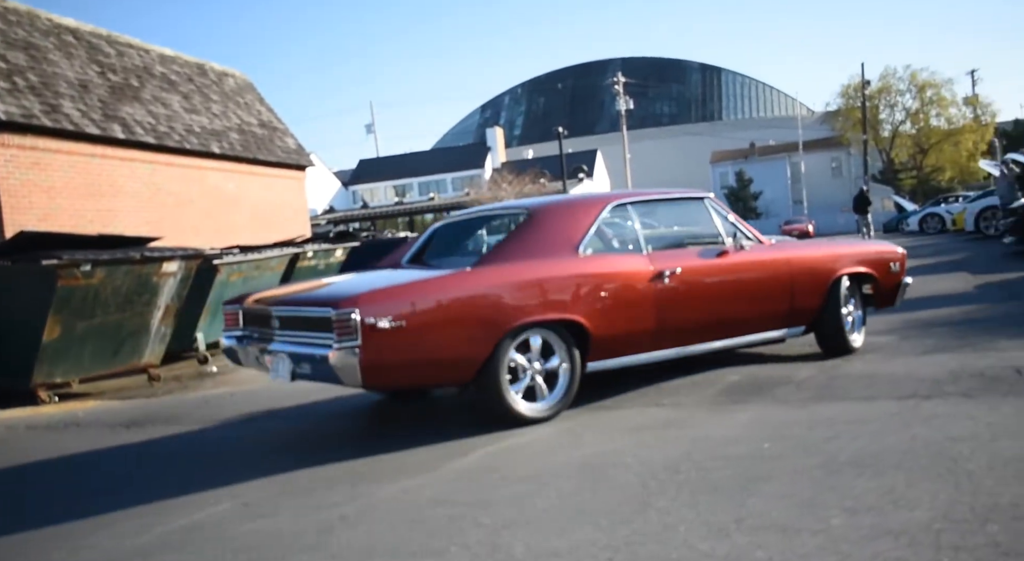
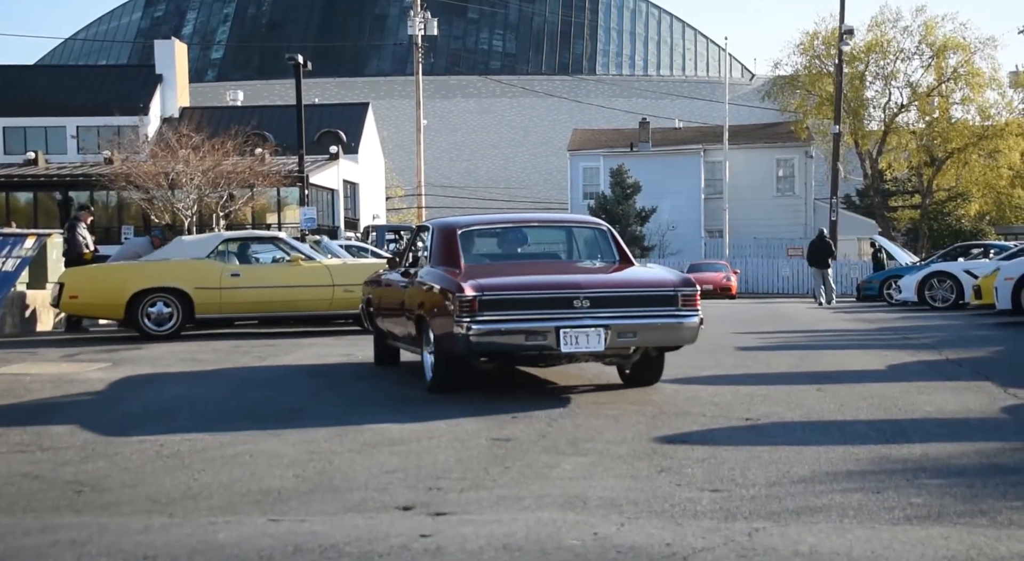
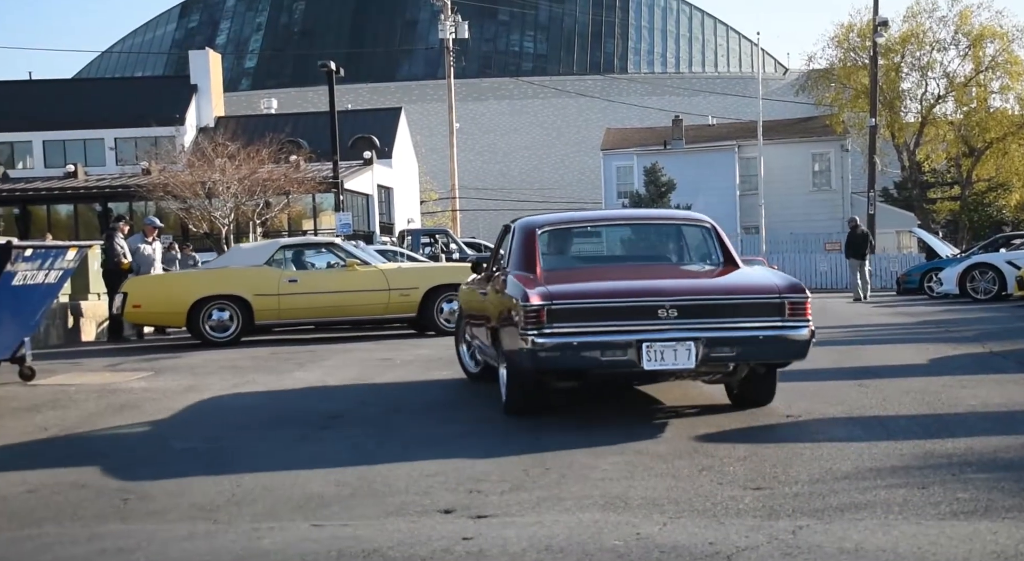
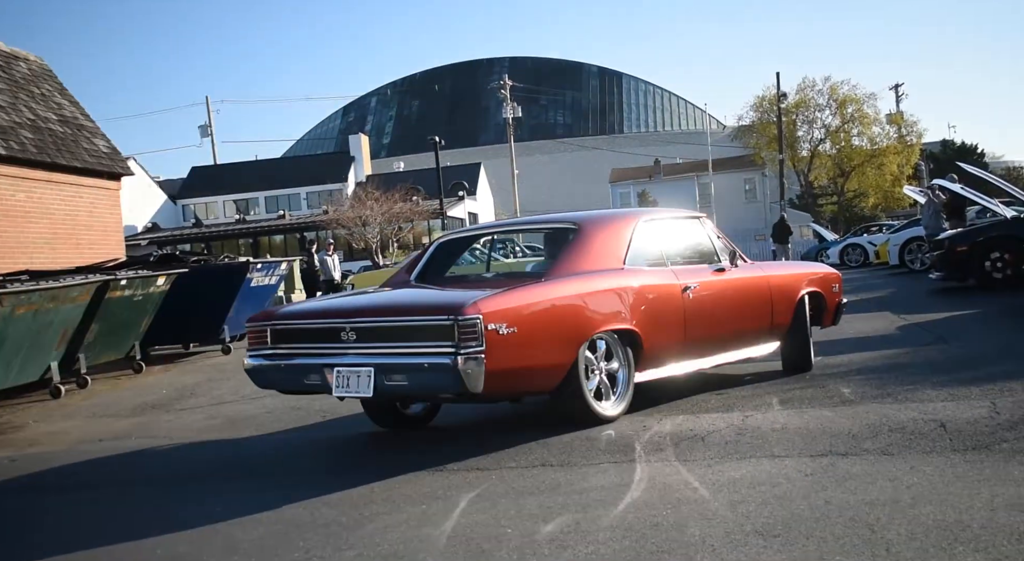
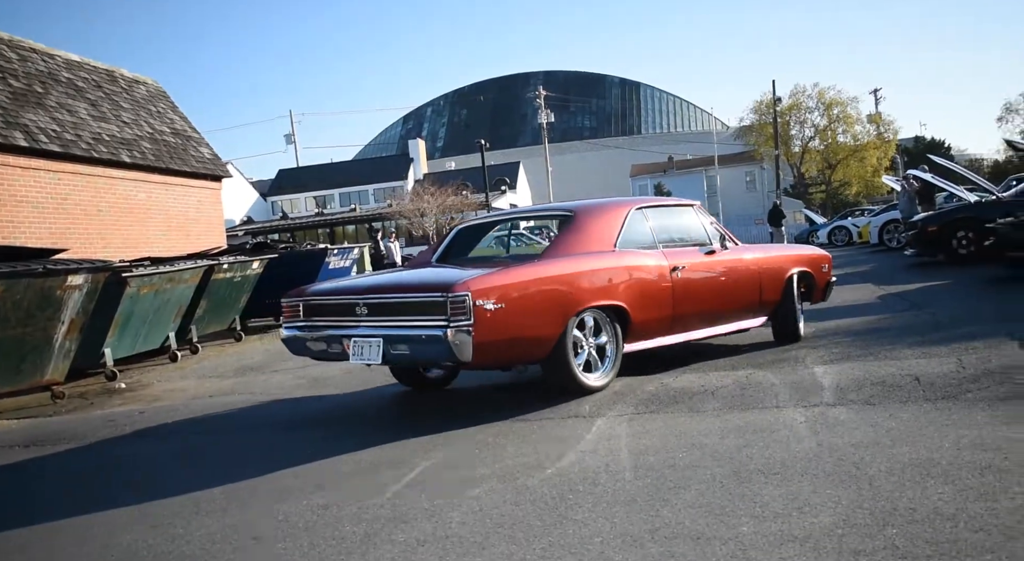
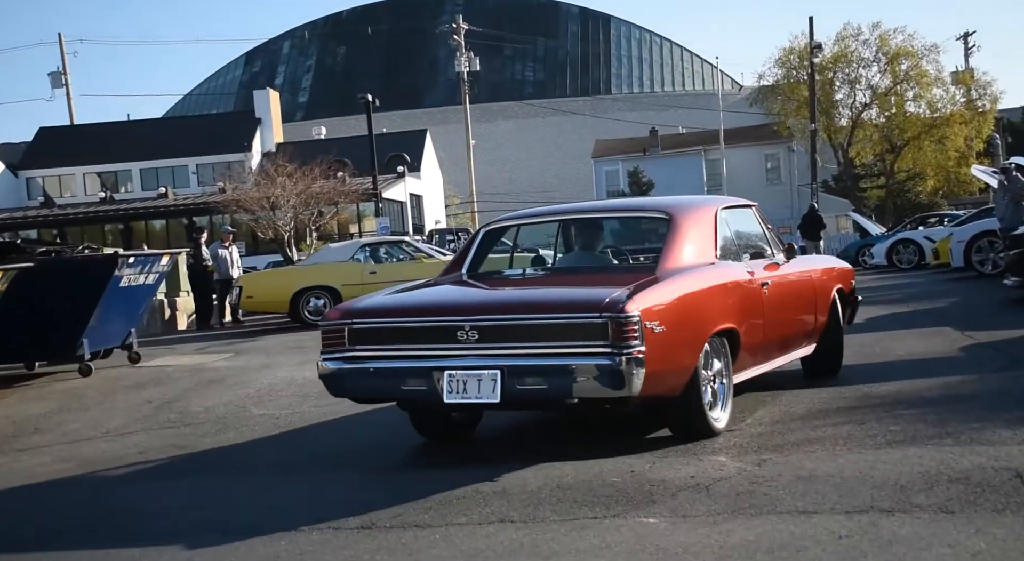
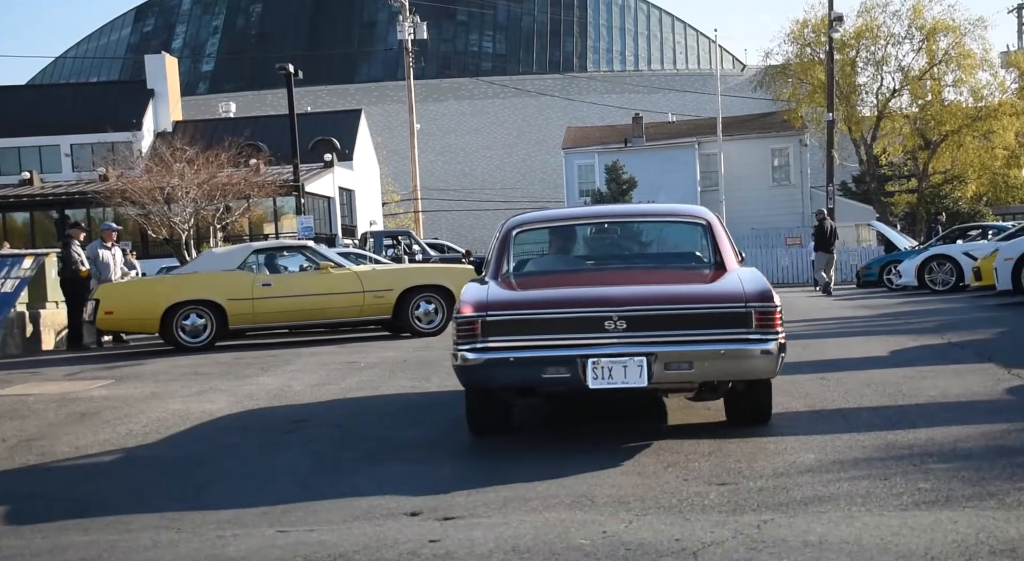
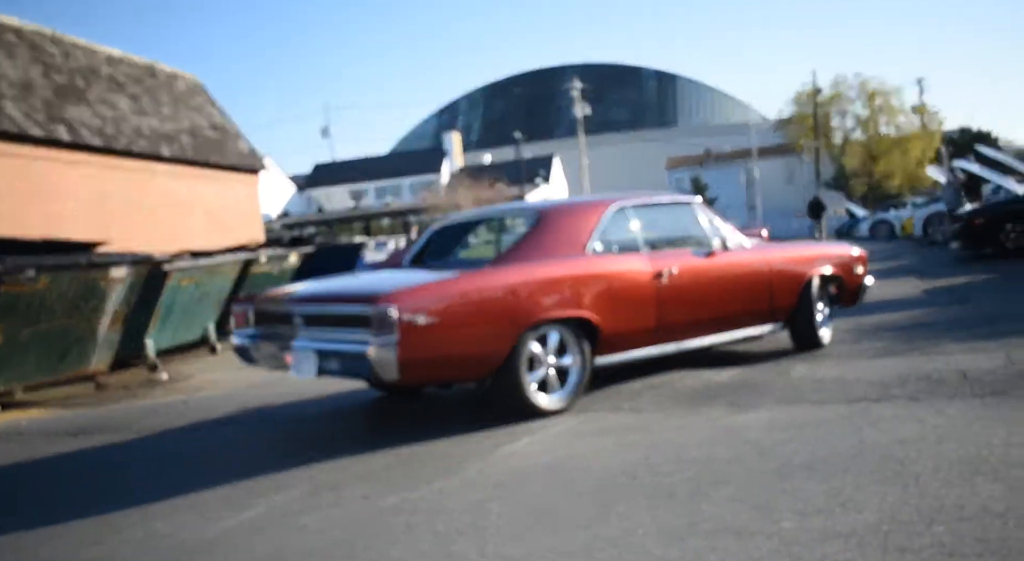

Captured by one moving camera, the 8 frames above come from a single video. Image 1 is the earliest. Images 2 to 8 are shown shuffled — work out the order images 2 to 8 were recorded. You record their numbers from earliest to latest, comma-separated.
8, 5, 4, 6, 7, 3, 2
